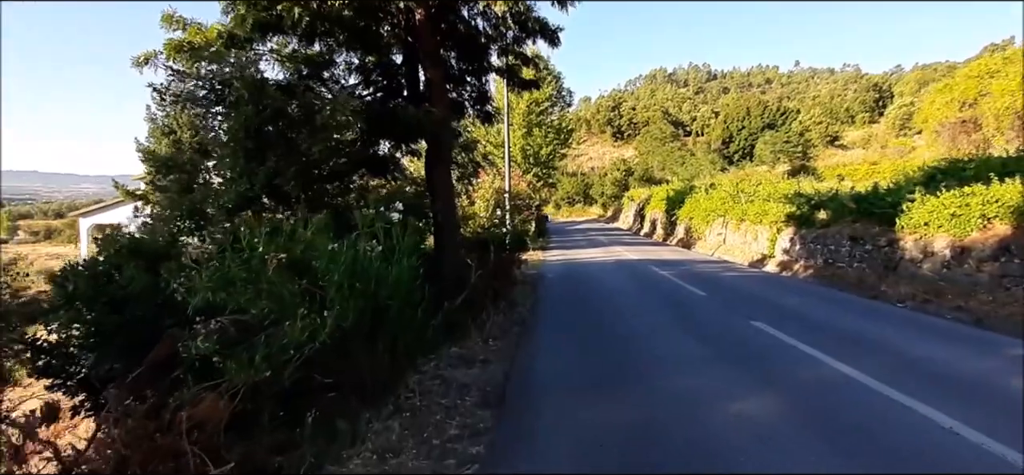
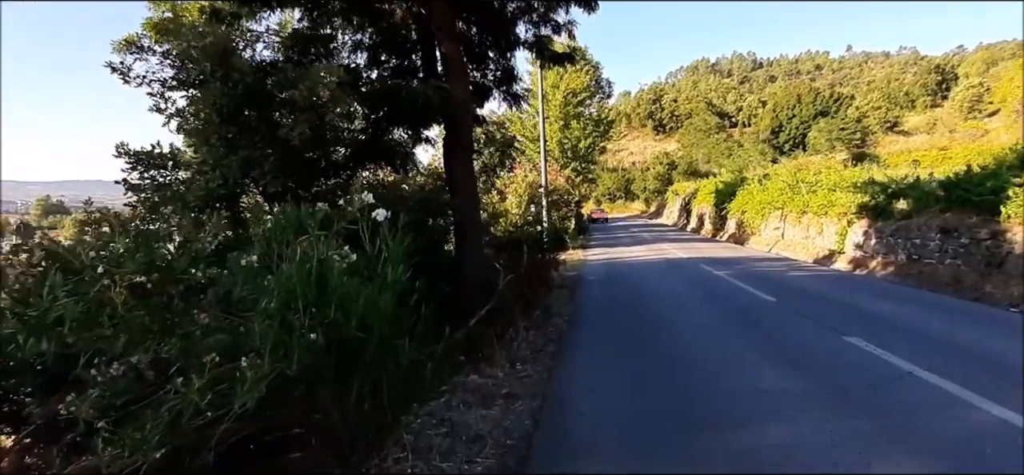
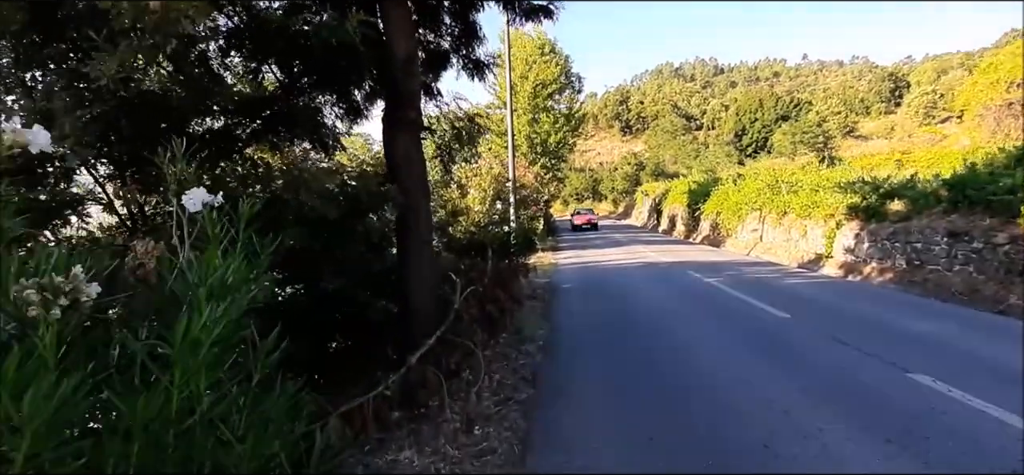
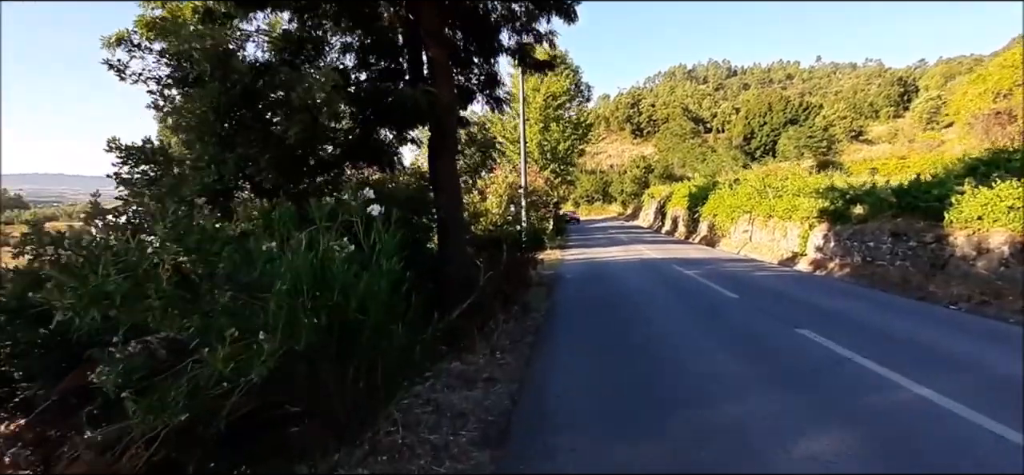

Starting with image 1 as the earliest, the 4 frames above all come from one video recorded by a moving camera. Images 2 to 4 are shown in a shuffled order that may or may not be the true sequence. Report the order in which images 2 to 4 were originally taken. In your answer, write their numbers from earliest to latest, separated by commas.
4, 2, 3
